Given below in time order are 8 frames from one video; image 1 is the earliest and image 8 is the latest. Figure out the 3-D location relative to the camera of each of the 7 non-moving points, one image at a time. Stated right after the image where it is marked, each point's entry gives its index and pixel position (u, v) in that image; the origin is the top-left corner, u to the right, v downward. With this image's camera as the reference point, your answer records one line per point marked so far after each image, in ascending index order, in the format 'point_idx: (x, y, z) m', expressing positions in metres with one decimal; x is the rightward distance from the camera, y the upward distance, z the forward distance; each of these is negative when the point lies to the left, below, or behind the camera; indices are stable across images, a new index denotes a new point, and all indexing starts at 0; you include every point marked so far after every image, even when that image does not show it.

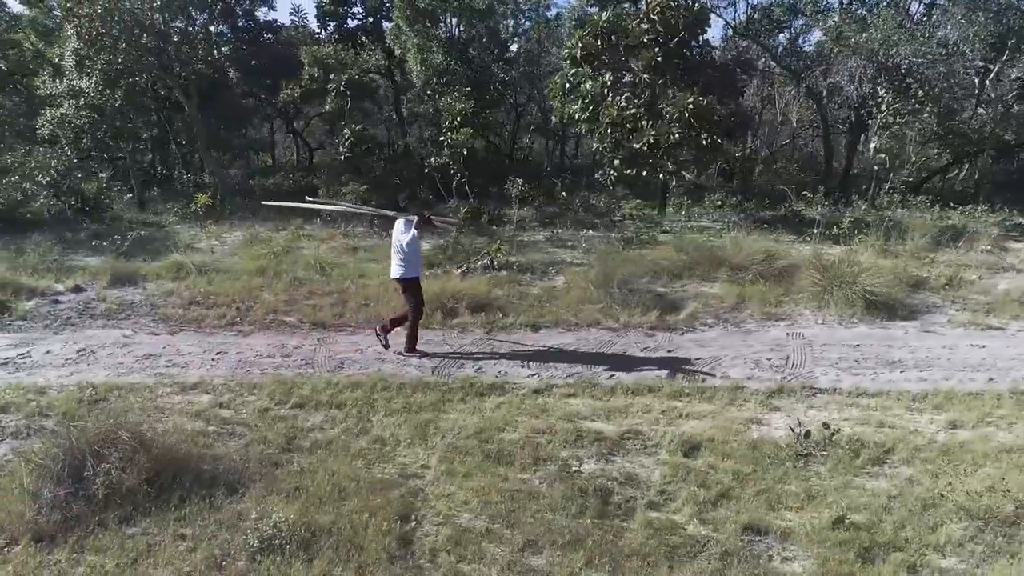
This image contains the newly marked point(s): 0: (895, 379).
0: (+3.0, -0.7, +5.6) m
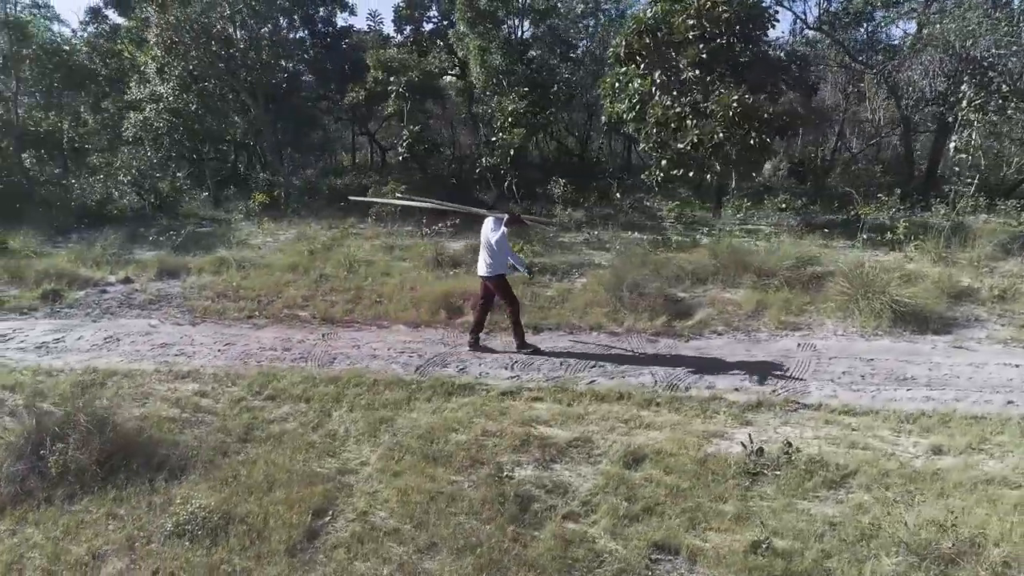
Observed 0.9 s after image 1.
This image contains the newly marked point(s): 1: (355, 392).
0: (+2.8, -0.8, +5.1) m
1: (-1.1, -0.8, +5.2) m
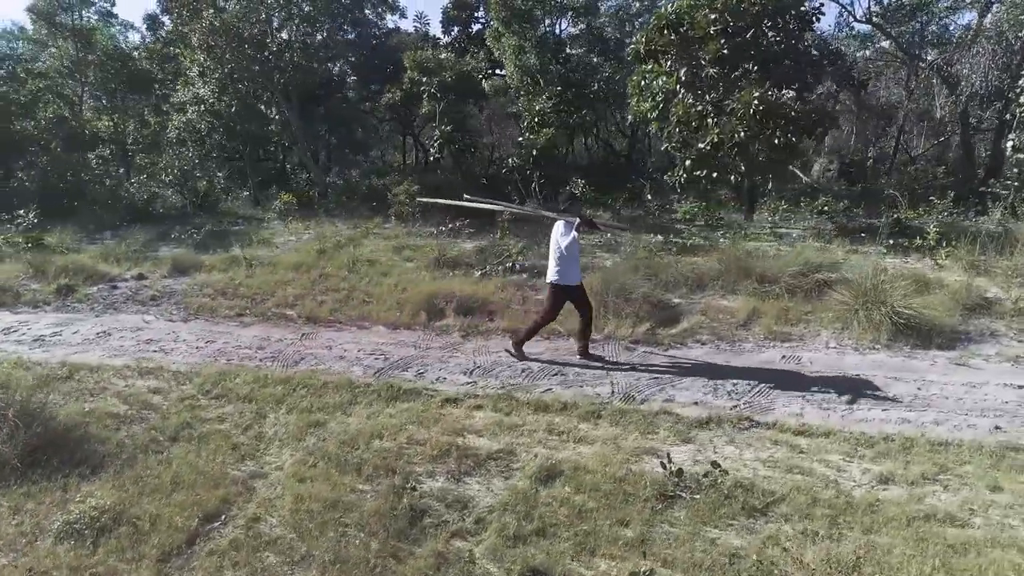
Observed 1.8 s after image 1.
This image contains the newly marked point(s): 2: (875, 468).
0: (+2.3, -0.9, +4.7) m
1: (-1.5, -0.8, +5.2) m
2: (+2.0, -1.0, +4.0) m
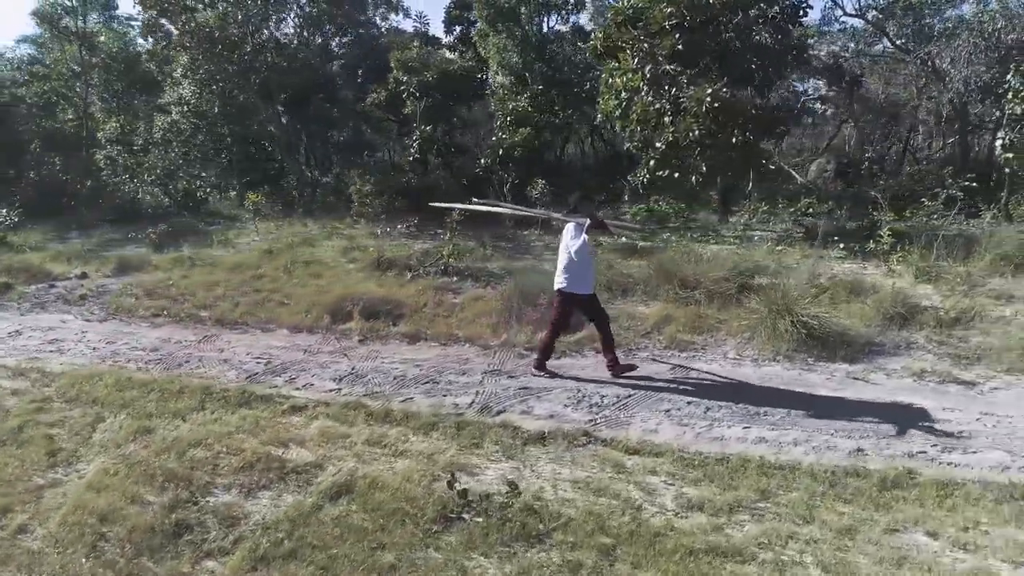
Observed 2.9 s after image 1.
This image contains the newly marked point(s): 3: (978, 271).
0: (+1.3, -0.9, +4.4) m
1: (-2.5, -0.8, +5.1) m
2: (+0.9, -1.0, +3.7) m
3: (+4.9, +0.2, +7.6) m
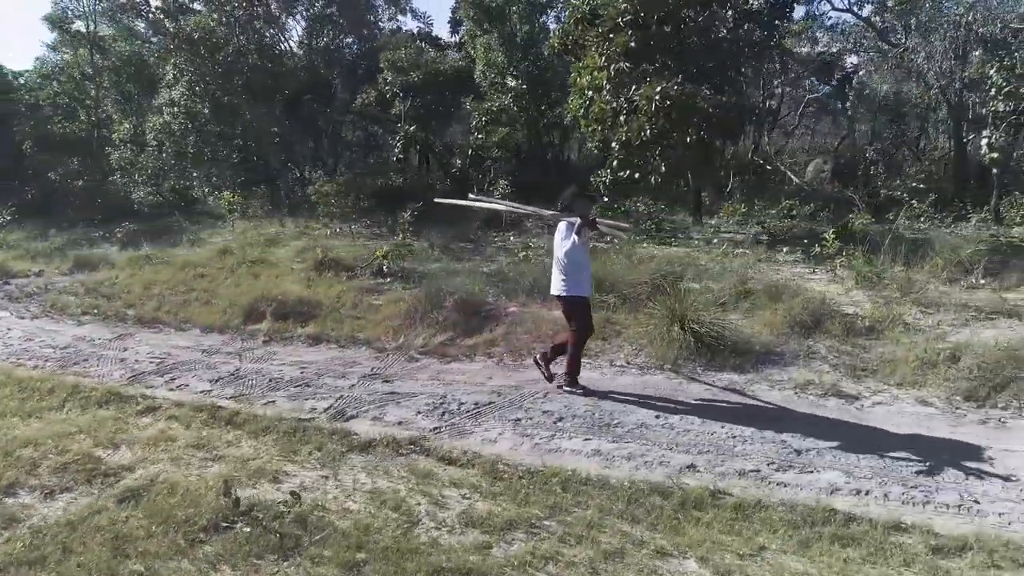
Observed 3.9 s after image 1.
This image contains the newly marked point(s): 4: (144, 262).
0: (+0.3, -1.0, +4.2) m
1: (-3.5, -0.8, +5.1) m
2: (-0.2, -1.1, +3.5) m
3: (+4.1, +0.1, +7.2) m
4: (-5.0, +0.4, +9.9) m
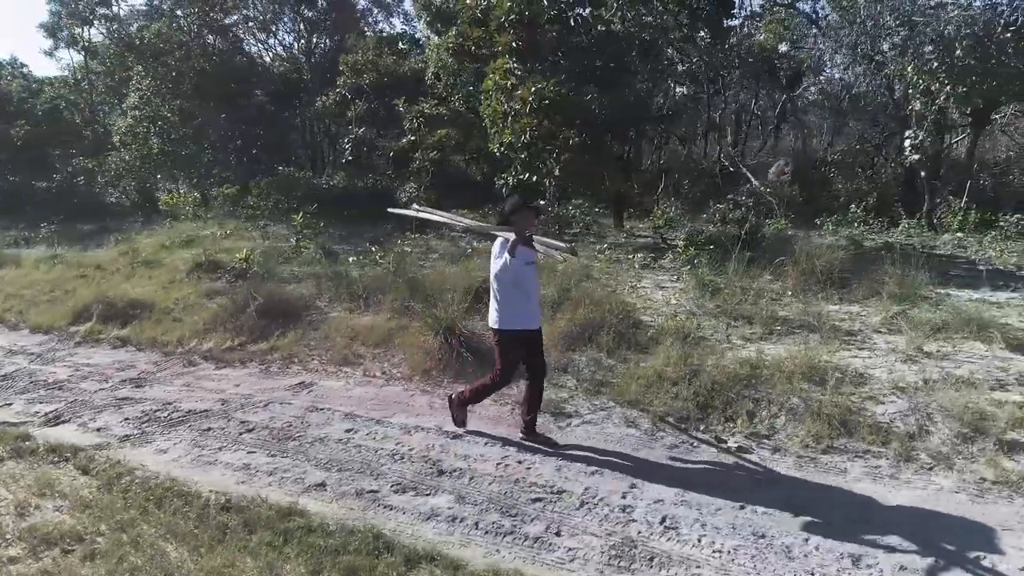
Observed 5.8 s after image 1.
0: (-1.7, -1.0, +4.1) m
1: (-5.4, -0.8, +5.3) m
2: (-2.2, -1.1, +3.4) m
3: (+2.4, 0.0, +6.8) m
4: (-6.5, +0.4, +10.1) m
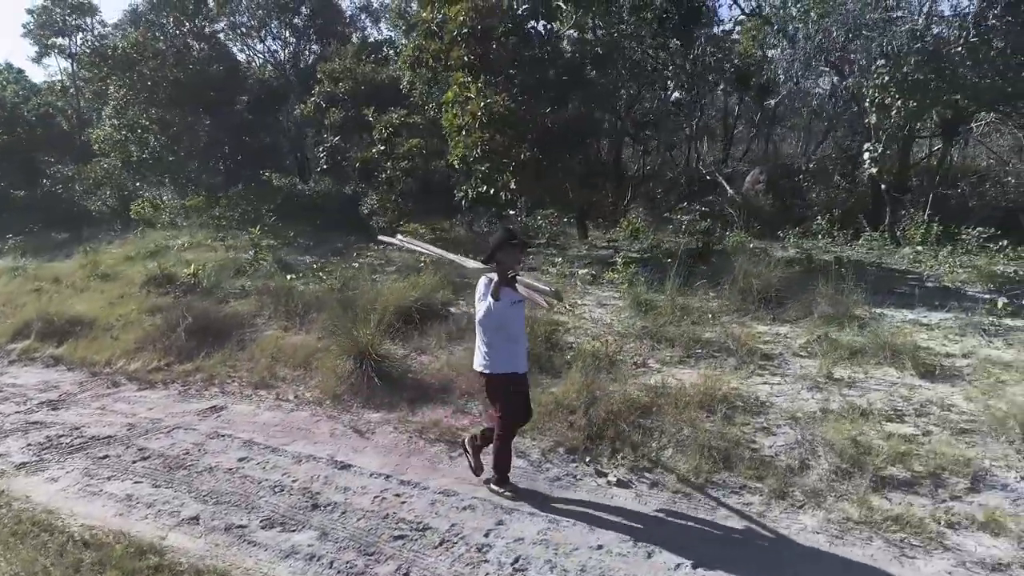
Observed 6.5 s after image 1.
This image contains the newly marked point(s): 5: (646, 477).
0: (-2.4, -1.2, +4.1) m
1: (-6.1, -0.9, +5.4) m
2: (-2.9, -1.3, +3.5) m
3: (+1.7, -0.2, +6.8) m
4: (-7.1, +0.2, +10.2) m
5: (+0.7, -1.1, +4.0) m
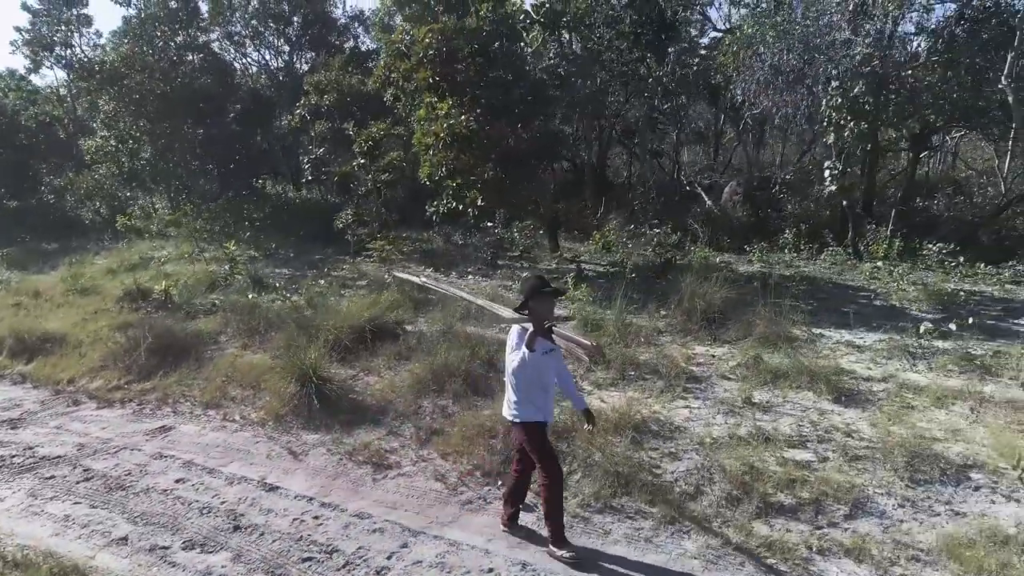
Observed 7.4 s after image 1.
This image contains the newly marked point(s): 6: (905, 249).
0: (-2.9, -1.4, +4.4) m
1: (-6.6, -1.1, +5.7) m
2: (-3.4, -1.5, +3.7) m
3: (+1.2, -0.4, +7.0) m
4: (-7.6, 0.0, +10.5) m
5: (+0.2, -1.3, +4.3) m
6: (+5.8, +0.6, +10.6) m
